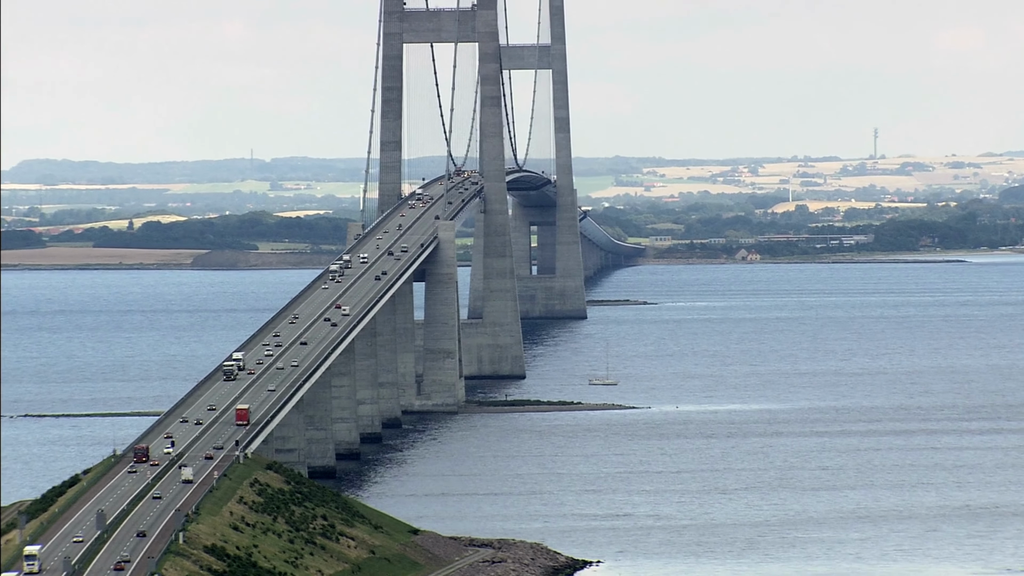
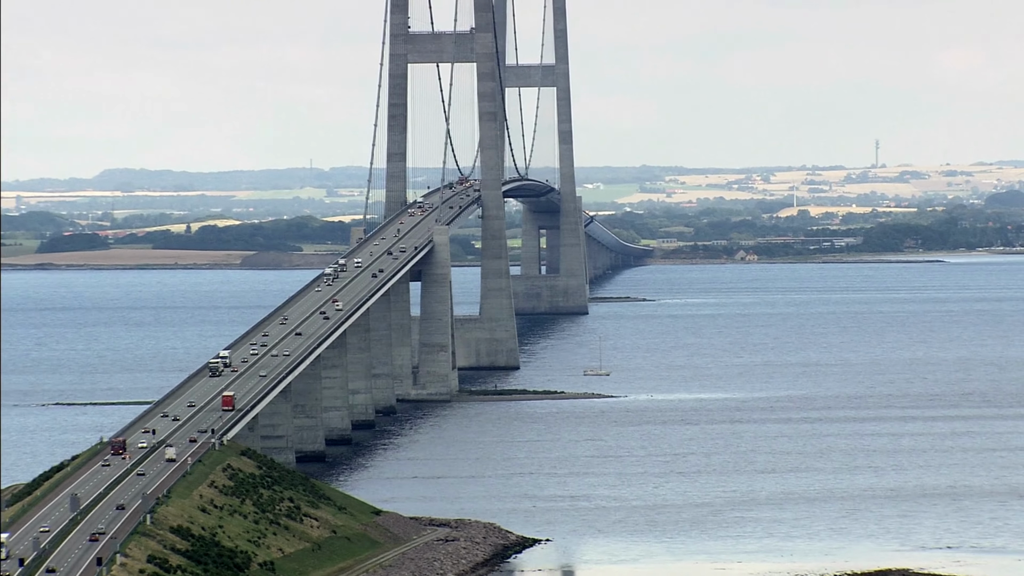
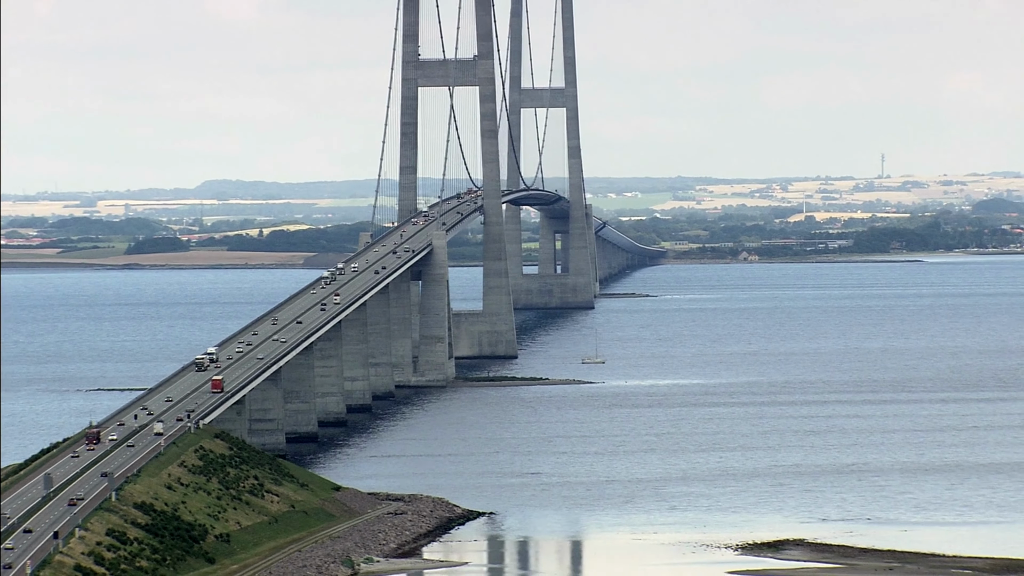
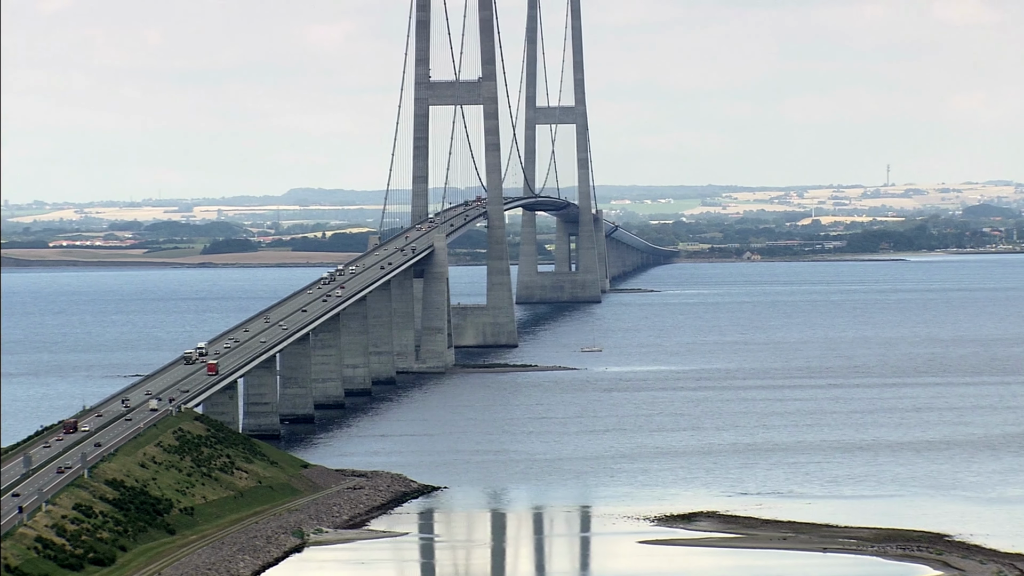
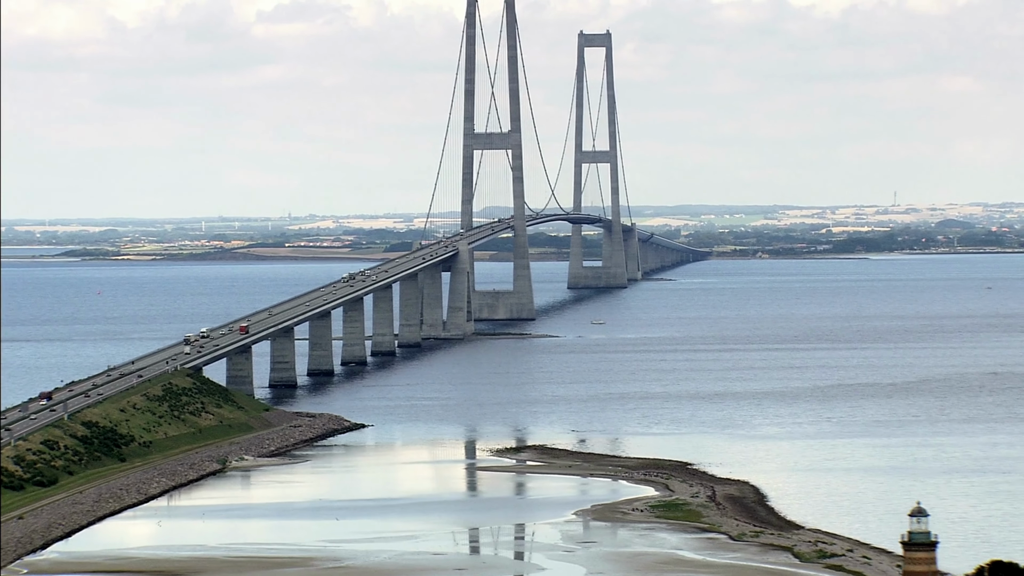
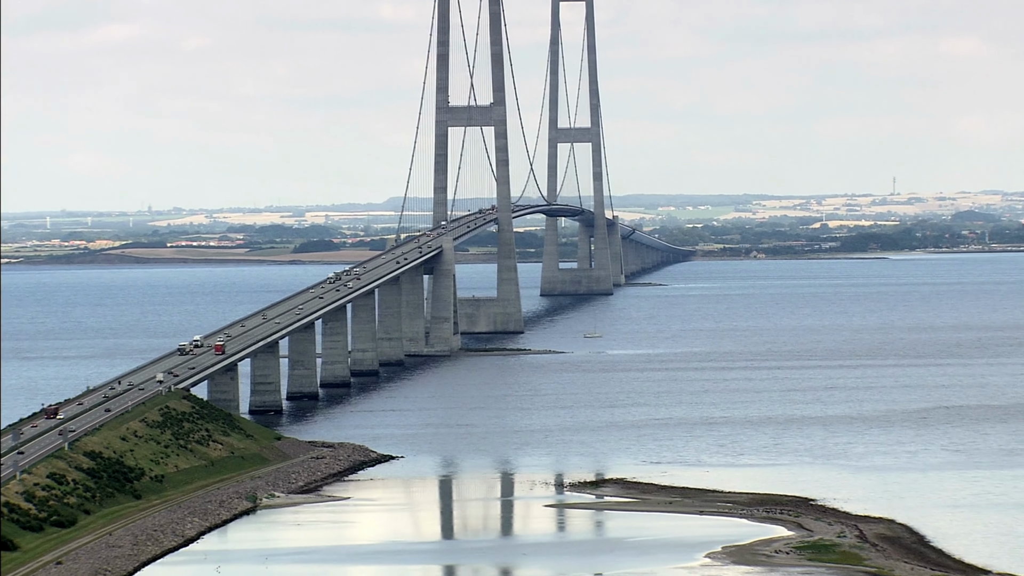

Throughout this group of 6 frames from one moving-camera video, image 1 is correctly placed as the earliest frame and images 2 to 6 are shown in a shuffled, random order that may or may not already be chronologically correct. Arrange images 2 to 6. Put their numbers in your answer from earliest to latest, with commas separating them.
2, 3, 4, 6, 5
